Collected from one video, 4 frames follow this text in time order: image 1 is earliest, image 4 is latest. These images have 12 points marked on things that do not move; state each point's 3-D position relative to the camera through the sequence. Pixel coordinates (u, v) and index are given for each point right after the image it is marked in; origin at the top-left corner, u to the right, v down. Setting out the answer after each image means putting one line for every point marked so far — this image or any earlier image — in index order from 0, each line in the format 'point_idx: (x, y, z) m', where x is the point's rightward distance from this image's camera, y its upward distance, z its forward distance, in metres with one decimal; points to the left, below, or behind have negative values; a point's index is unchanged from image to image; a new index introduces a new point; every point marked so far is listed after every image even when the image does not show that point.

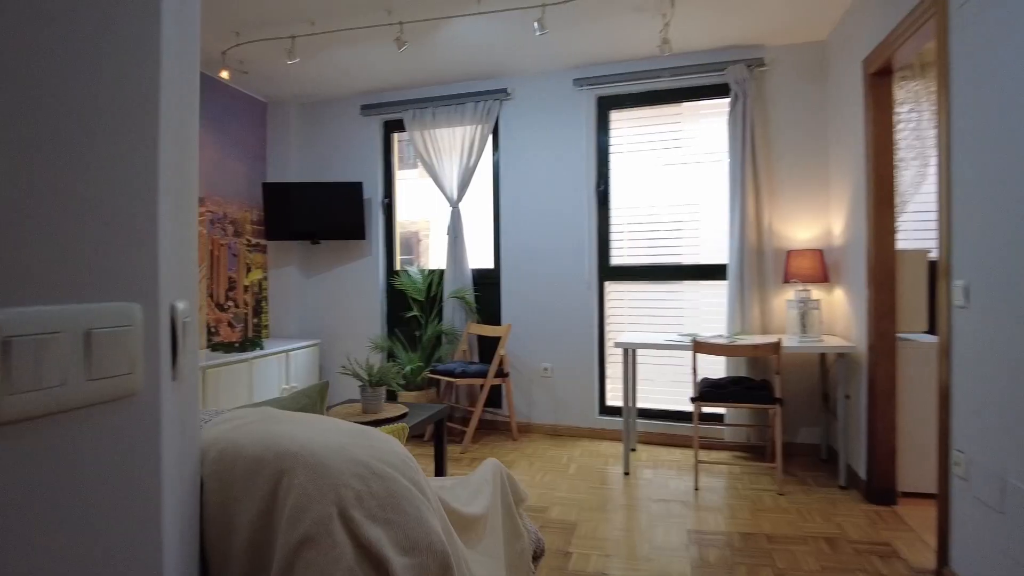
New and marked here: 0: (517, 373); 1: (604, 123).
0: (0.0, -0.6, +4.4) m
1: (+0.6, +1.1, +4.2) m
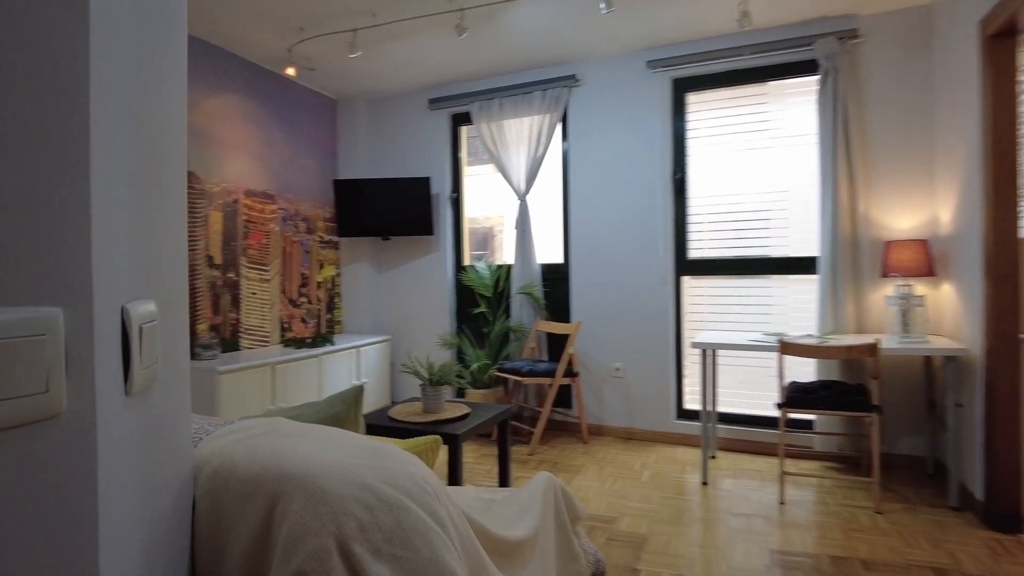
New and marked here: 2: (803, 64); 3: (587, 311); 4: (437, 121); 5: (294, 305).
0: (+0.5, -0.5, +4.2) m
1: (+1.0, +1.1, +3.9) m
2: (+1.6, +1.2, +3.6) m
3: (+0.5, -0.2, +4.2) m
4: (-0.5, +1.2, +4.7) m
5: (-1.5, -0.1, +4.4) m
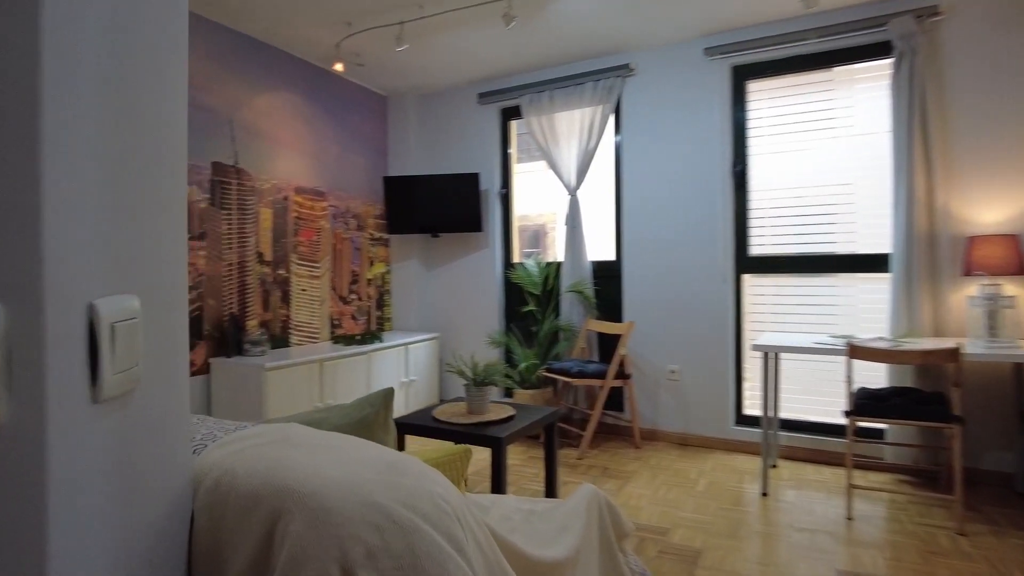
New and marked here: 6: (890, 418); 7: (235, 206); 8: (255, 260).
0: (+0.8, -0.5, +4.0) m
1: (+1.3, +1.1, +3.7) m
2: (+1.9, +1.2, +3.4) m
3: (+0.8, -0.1, +4.0) m
4: (-0.2, +1.2, +4.6) m
5: (-1.1, -0.1, +4.4) m
6: (+1.6, -0.5, +2.7) m
7: (-1.5, +0.5, +3.6) m
8: (-1.5, +0.2, +3.7) m
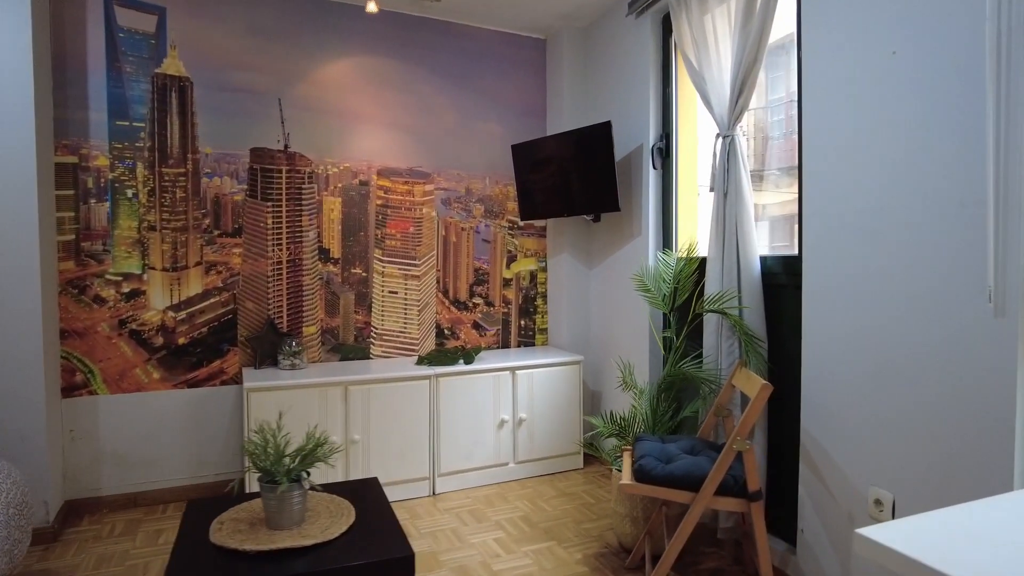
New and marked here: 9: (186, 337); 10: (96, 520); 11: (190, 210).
0: (+0.9, -0.6, +2.0) m
1: (+1.2, +1.0, +1.4) m
2: (+1.3, +1.1, +0.7) m
3: (+0.9, -0.2, +2.0) m
4: (+0.6, +1.2, +3.0) m
5: (-0.3, -0.1, +3.5) m
6: (+0.6, -0.7, +0.5) m
7: (-1.1, +0.4, +3.1) m
8: (-0.9, +0.1, +3.2) m
9: (-1.5, -0.2, +3.0) m
10: (-1.8, -1.0, +2.8) m
11: (-1.5, +0.4, +3.0) m
